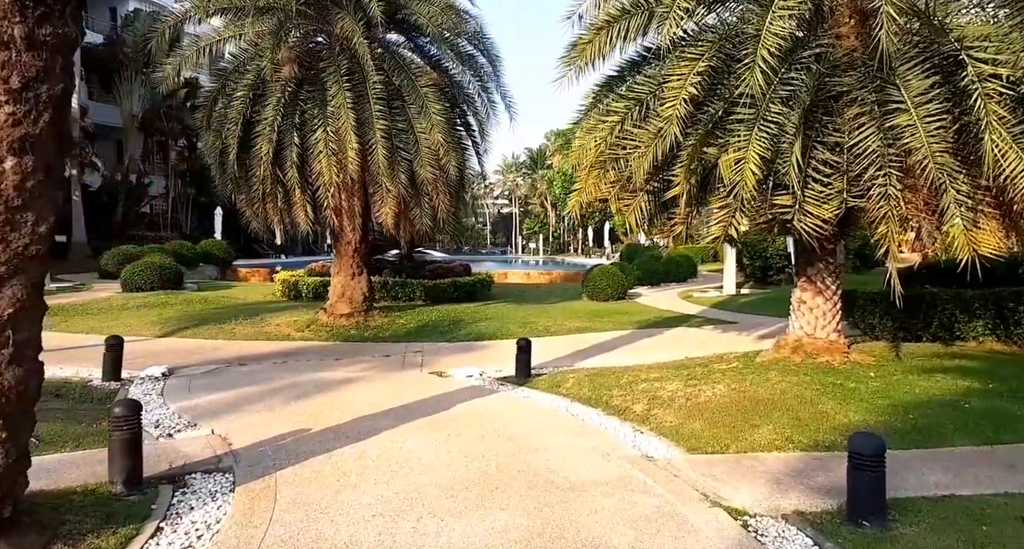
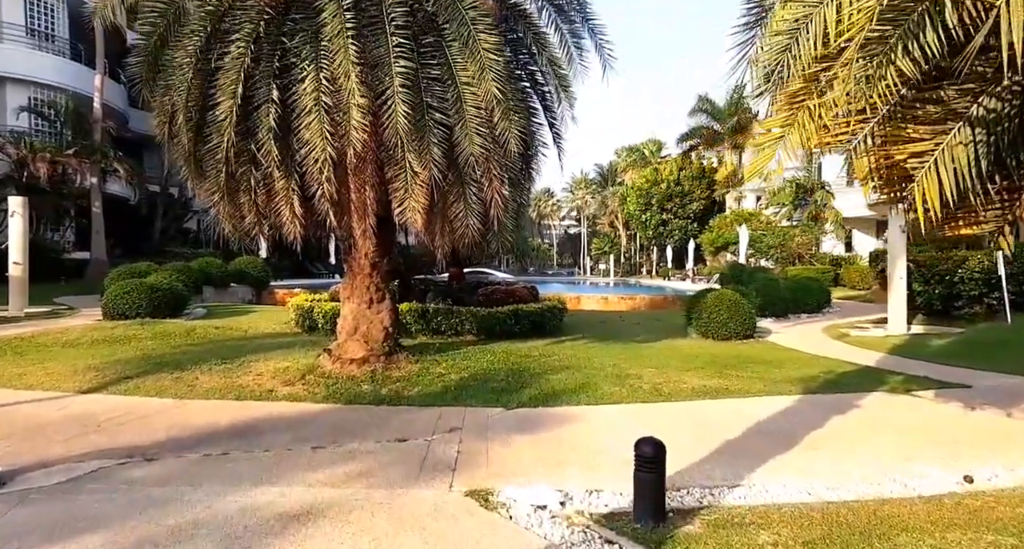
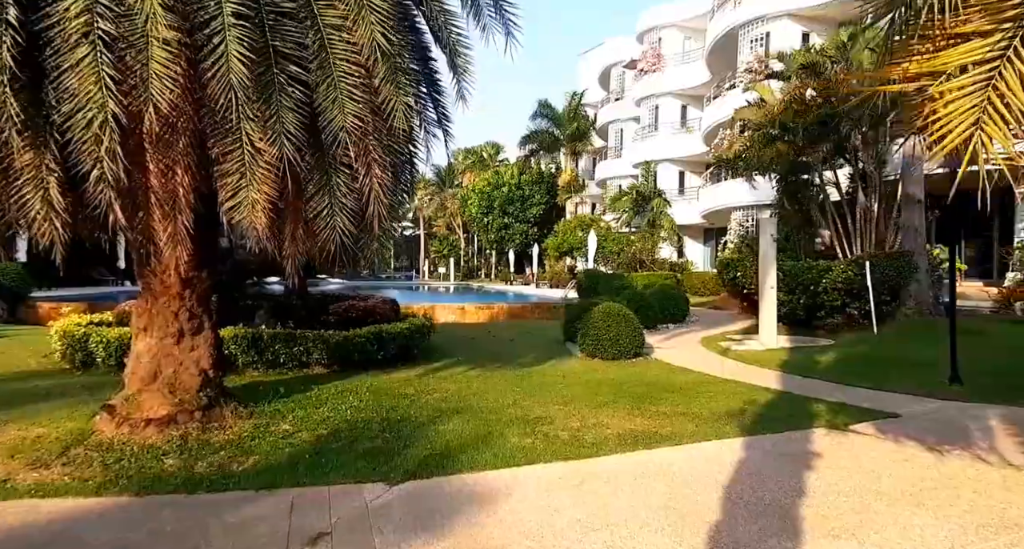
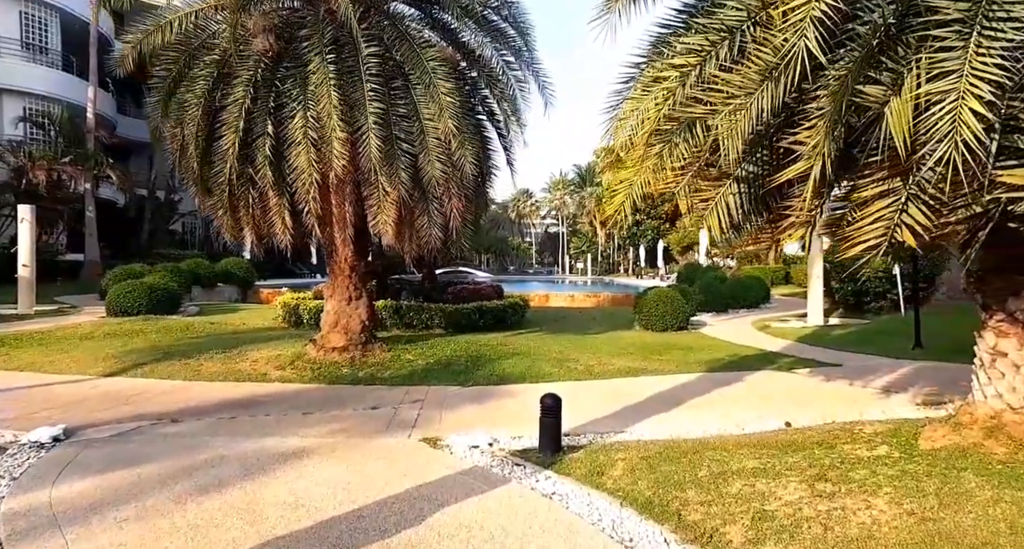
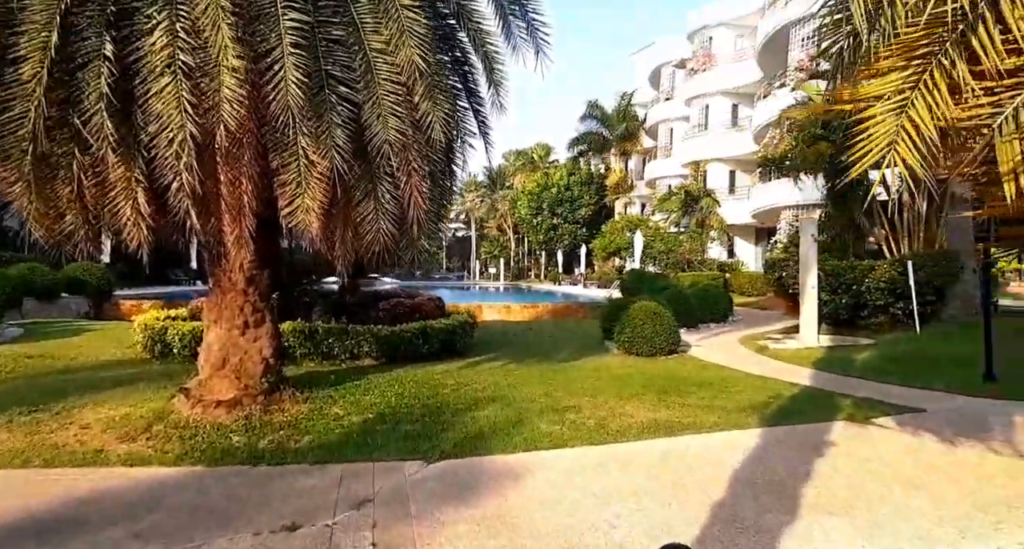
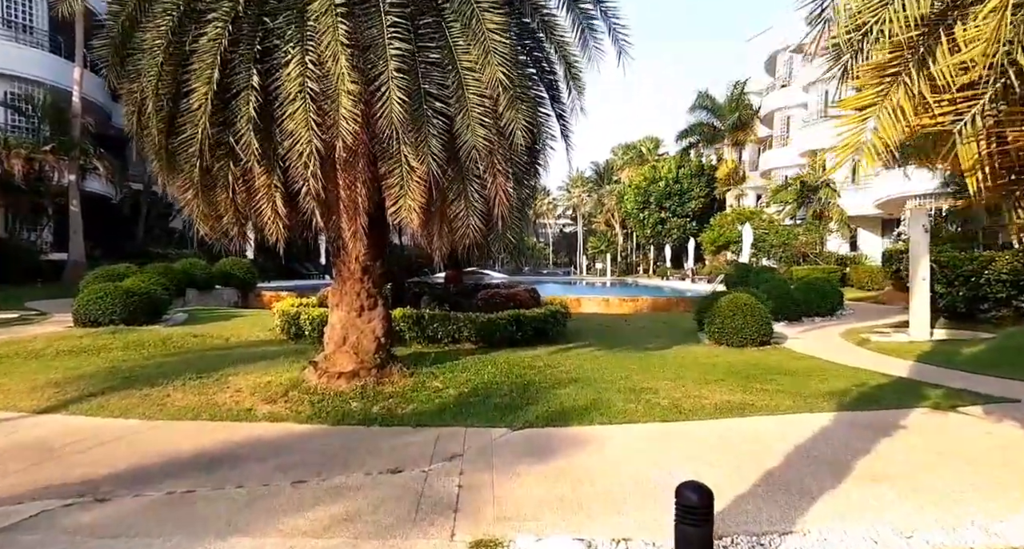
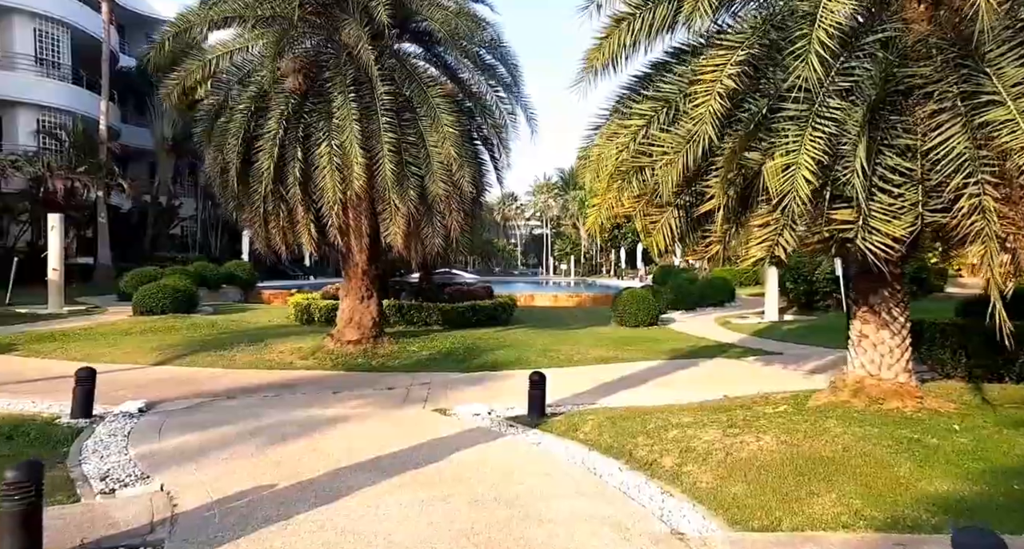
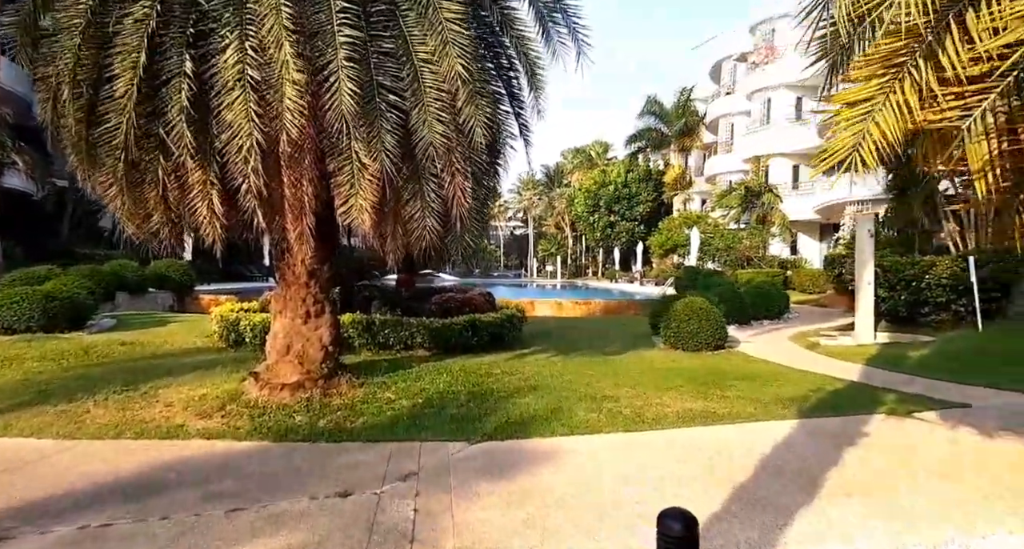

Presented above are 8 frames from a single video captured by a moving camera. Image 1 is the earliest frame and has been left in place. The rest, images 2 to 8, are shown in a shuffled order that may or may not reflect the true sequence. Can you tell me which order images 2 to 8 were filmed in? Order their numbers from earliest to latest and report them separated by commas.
7, 4, 2, 6, 8, 5, 3
